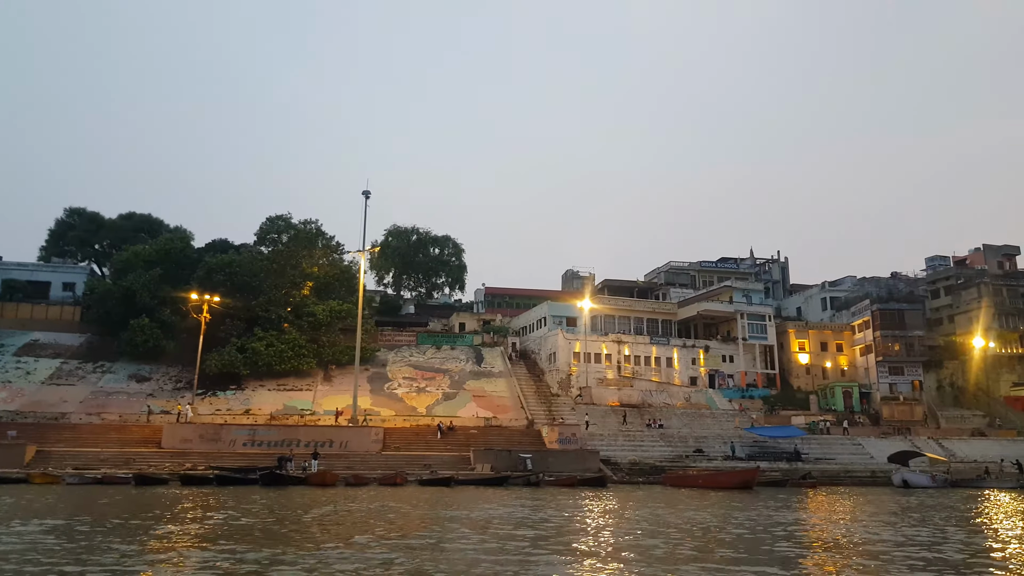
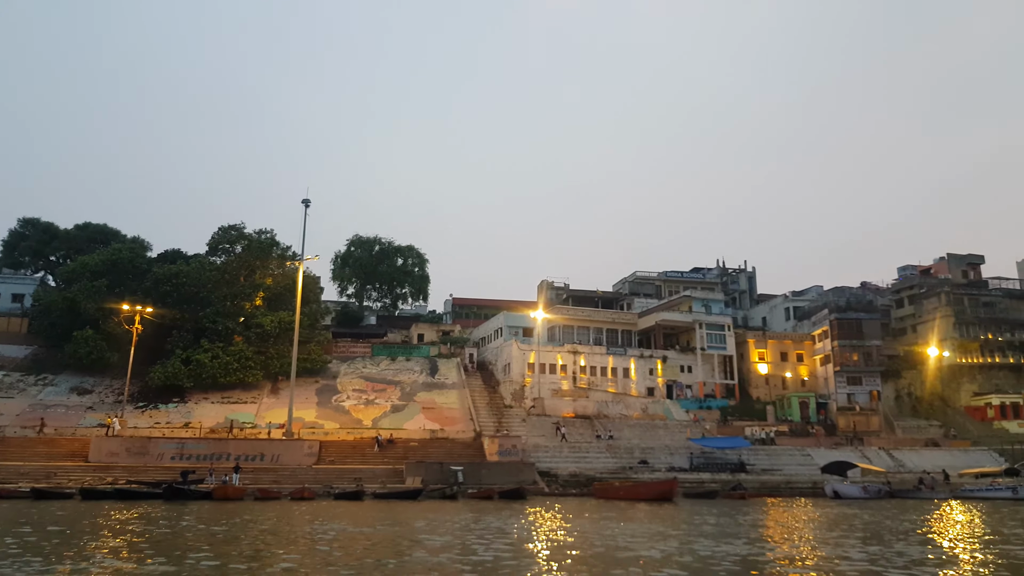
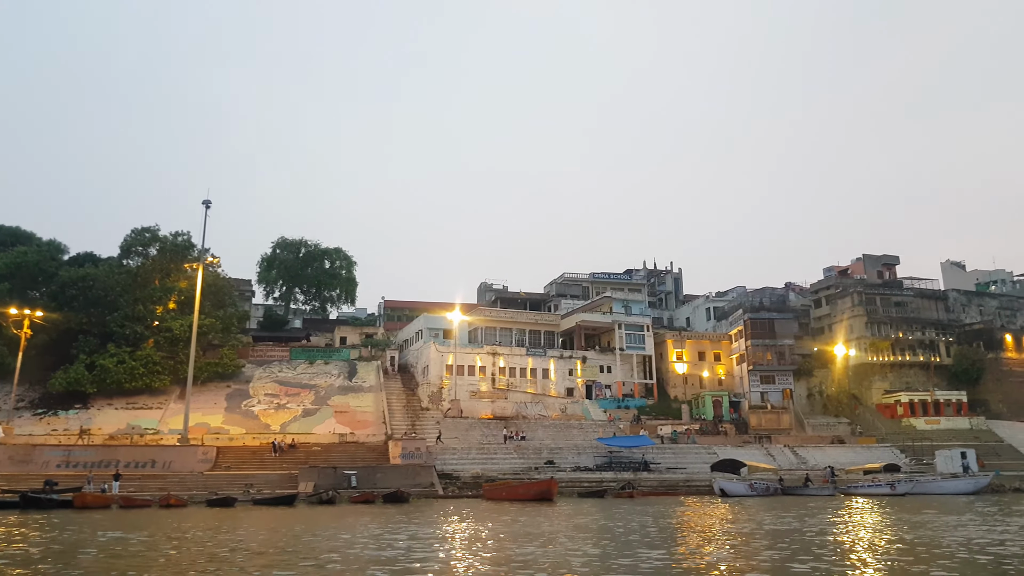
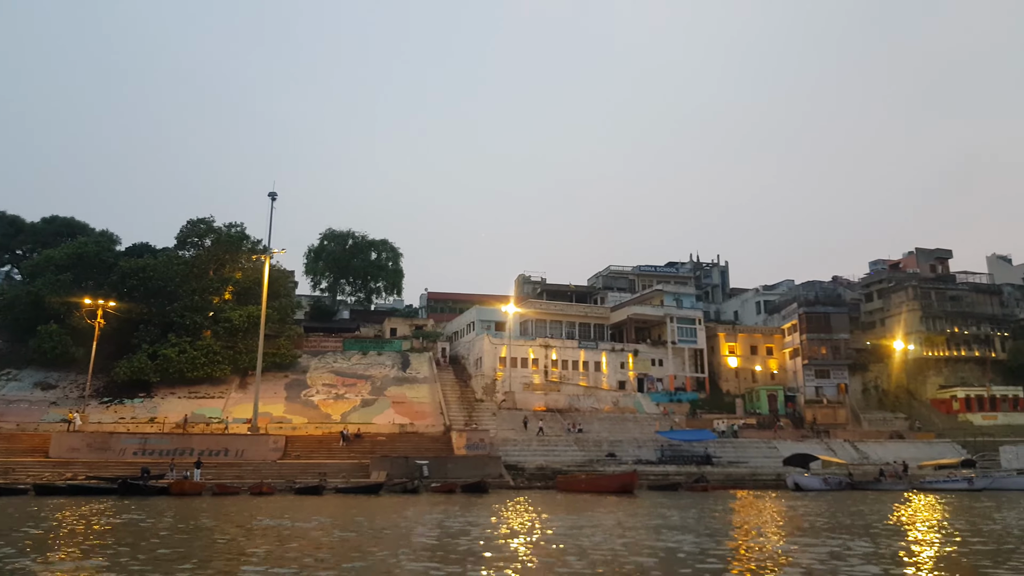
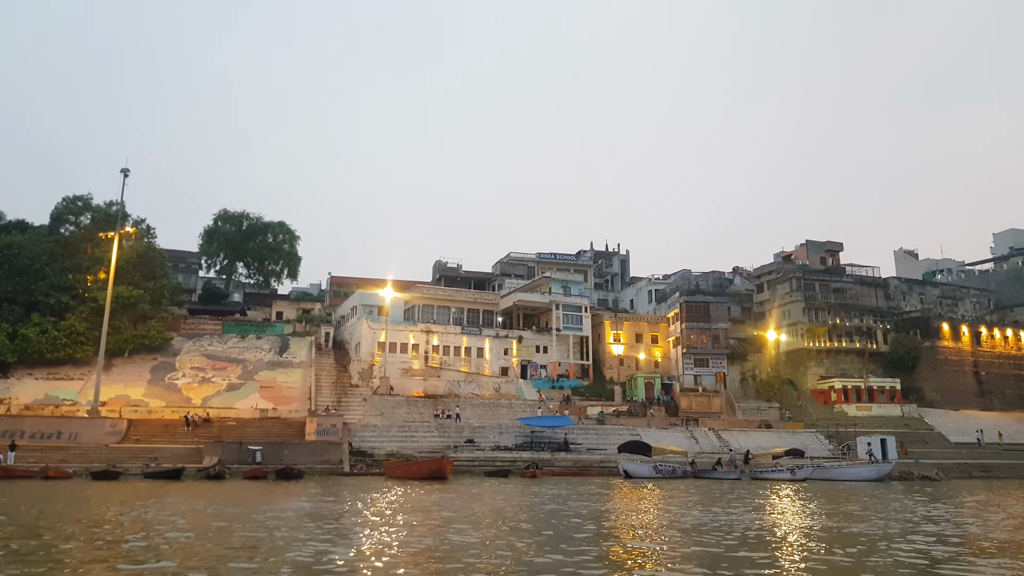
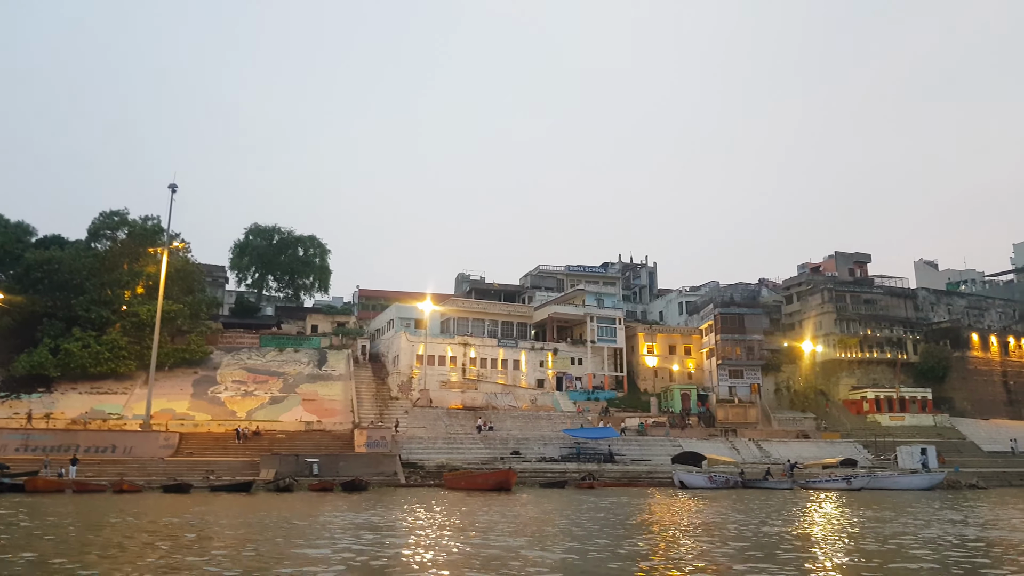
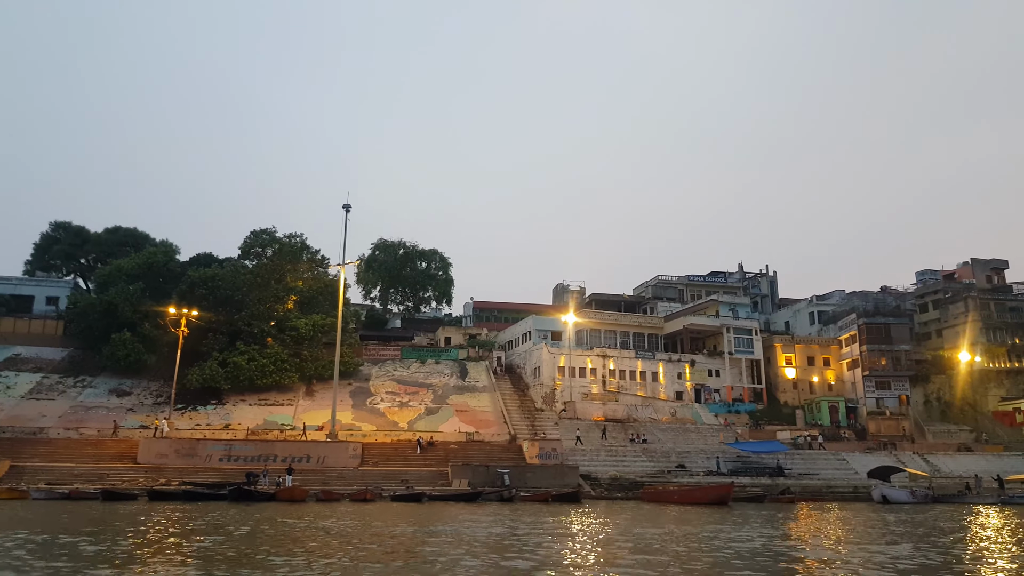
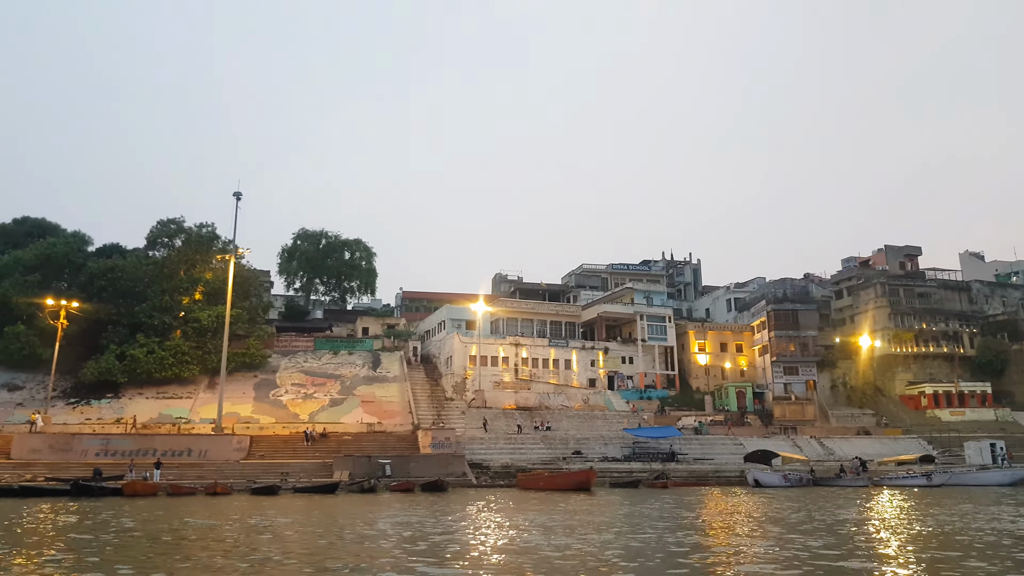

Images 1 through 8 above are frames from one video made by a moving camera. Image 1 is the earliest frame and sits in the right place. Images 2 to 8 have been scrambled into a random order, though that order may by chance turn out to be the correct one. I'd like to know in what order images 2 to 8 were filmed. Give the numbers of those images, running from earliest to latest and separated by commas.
7, 2, 4, 8, 3, 6, 5
